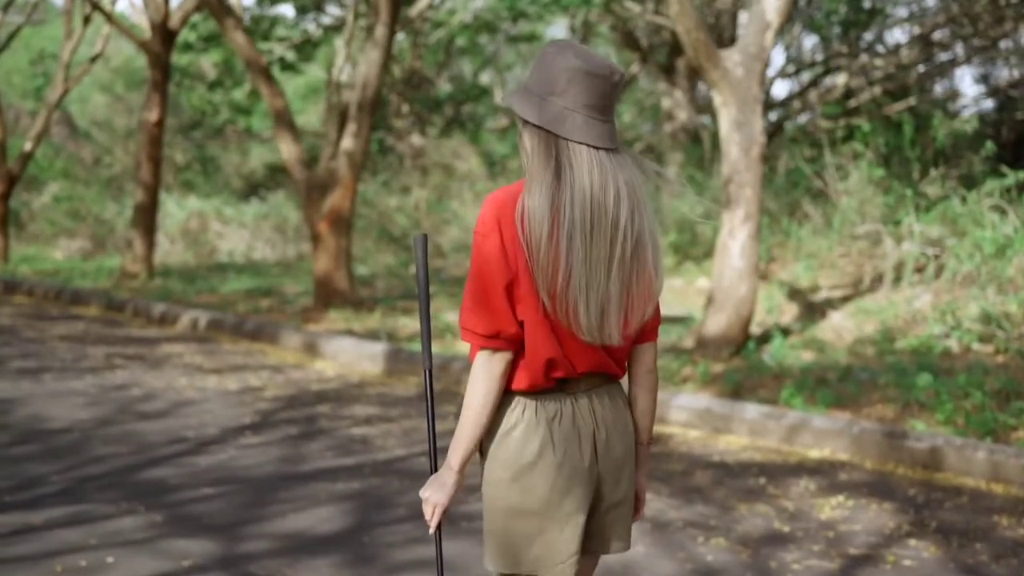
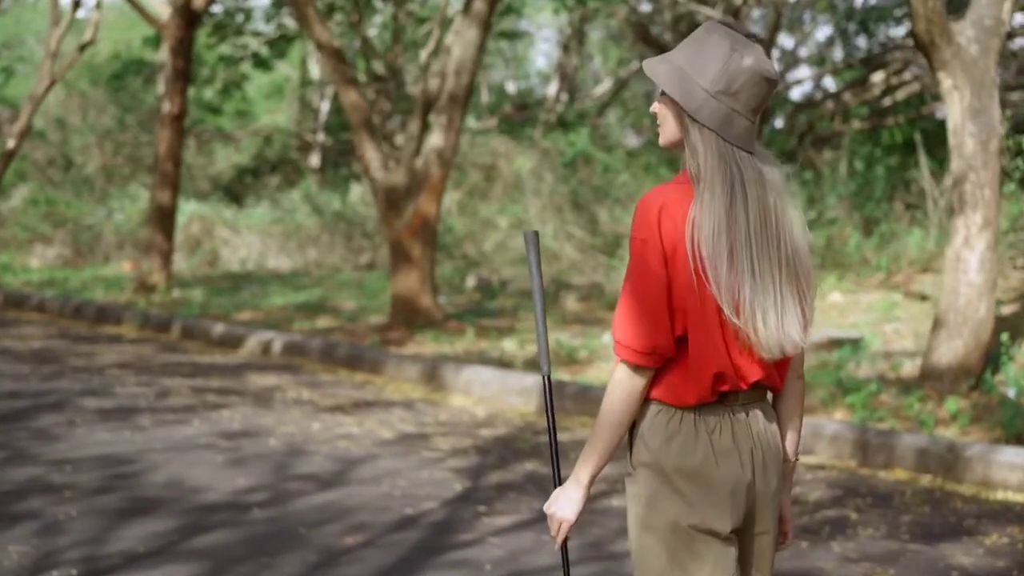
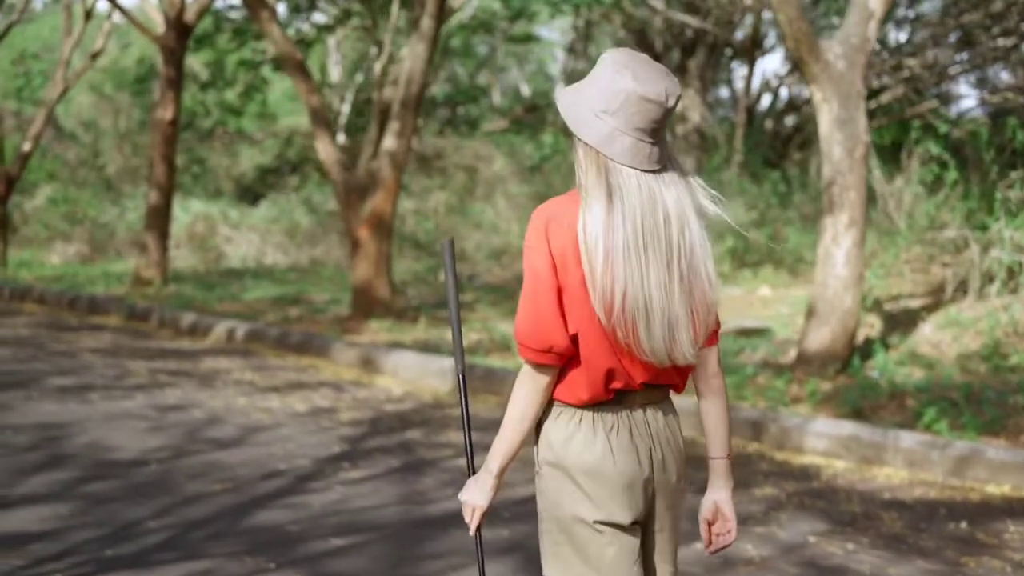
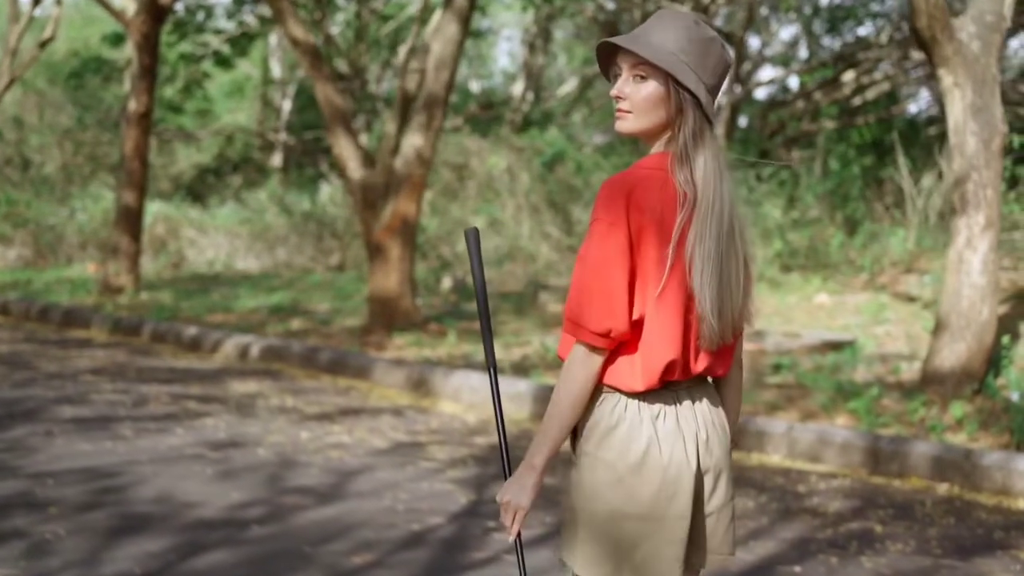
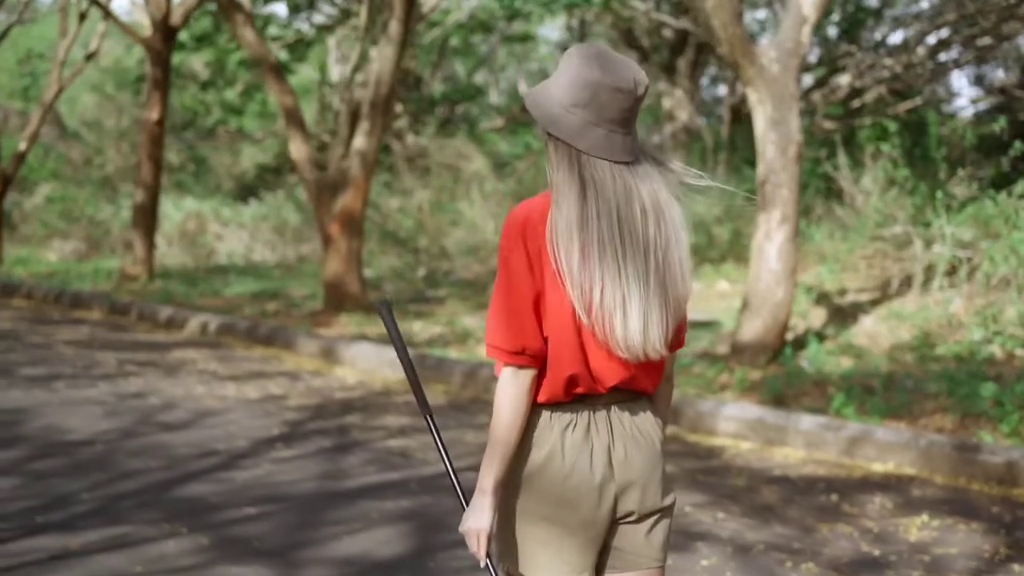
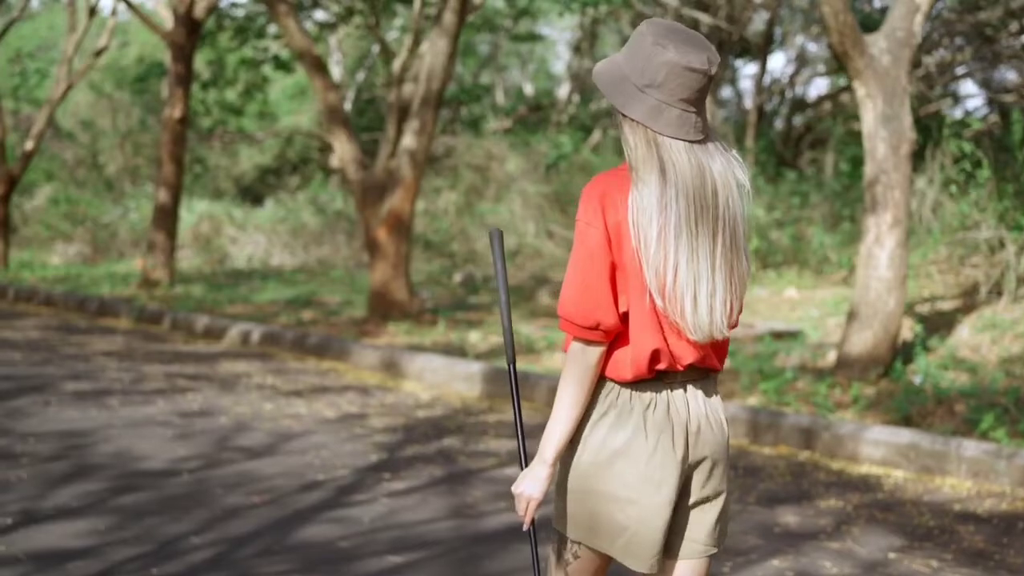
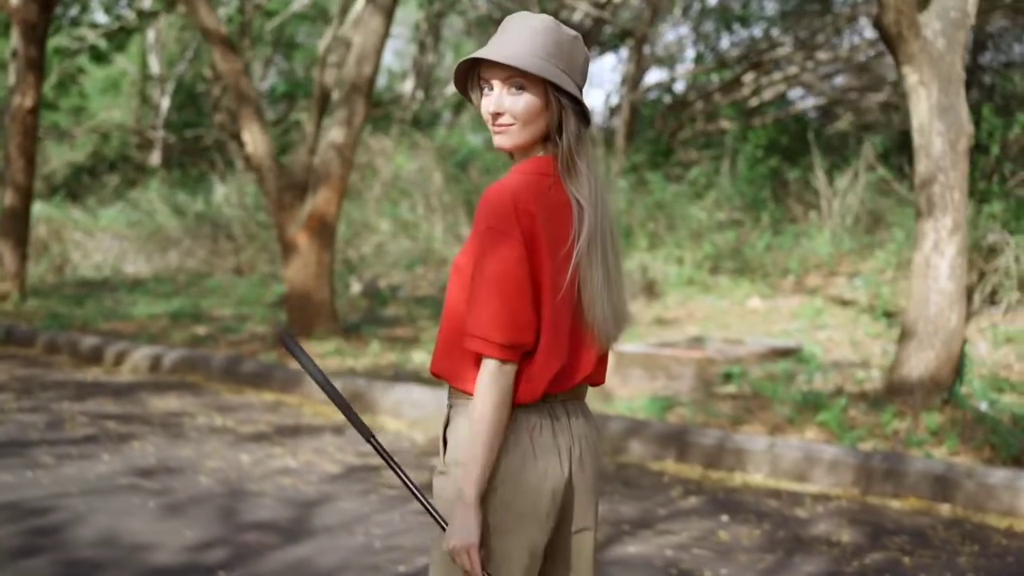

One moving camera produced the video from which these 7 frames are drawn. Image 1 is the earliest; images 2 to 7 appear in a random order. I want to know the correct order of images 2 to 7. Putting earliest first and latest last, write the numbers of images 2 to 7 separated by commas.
5, 3, 6, 2, 4, 7
